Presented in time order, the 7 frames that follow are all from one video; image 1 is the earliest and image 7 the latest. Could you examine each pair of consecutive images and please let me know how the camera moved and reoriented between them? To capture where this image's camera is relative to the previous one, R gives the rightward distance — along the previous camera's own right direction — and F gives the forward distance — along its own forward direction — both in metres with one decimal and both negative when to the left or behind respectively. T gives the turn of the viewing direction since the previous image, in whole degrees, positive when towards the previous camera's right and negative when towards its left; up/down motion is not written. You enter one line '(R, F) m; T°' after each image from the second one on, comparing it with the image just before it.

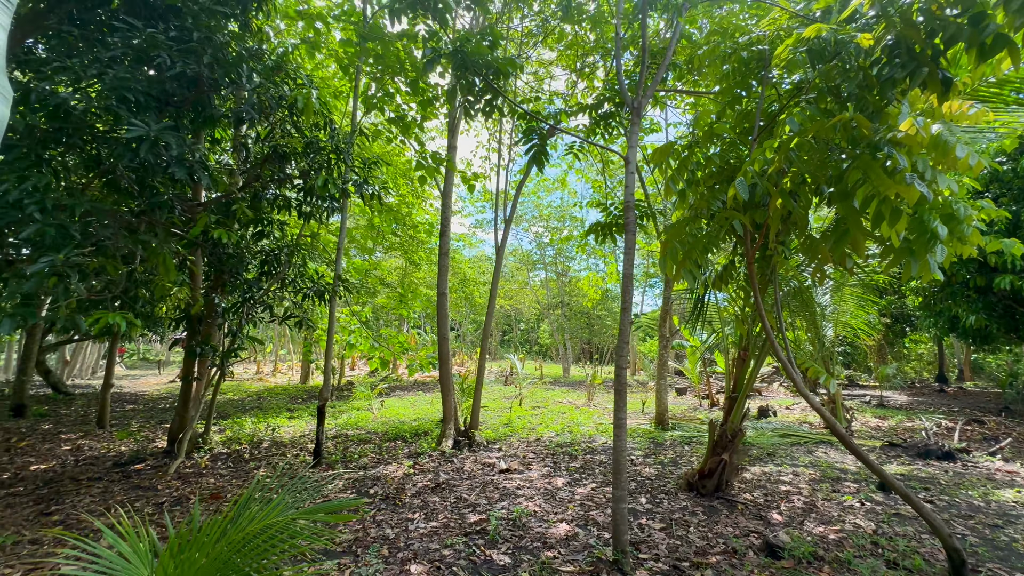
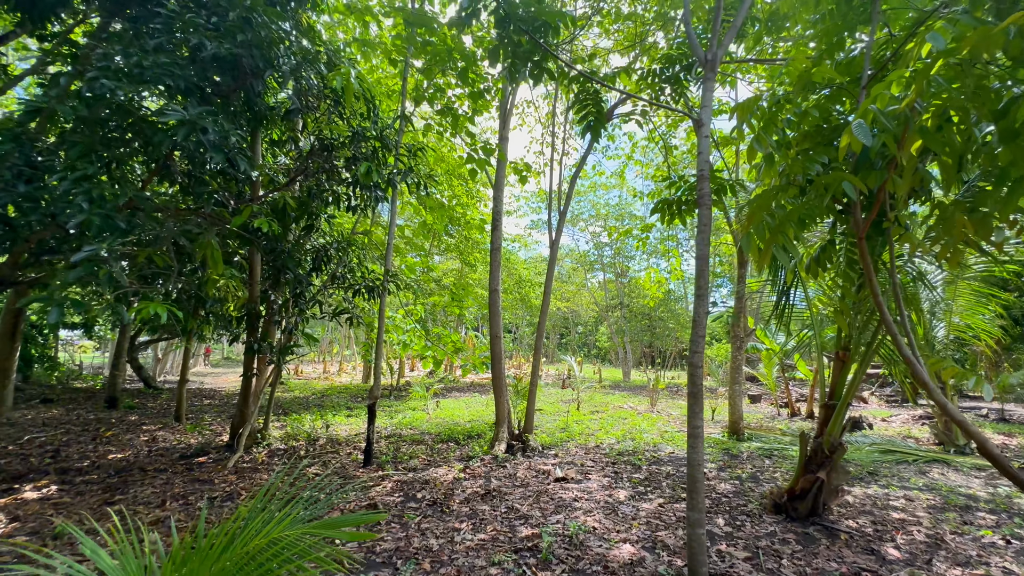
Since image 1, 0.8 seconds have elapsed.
(0.0, +0.3) m; -7°
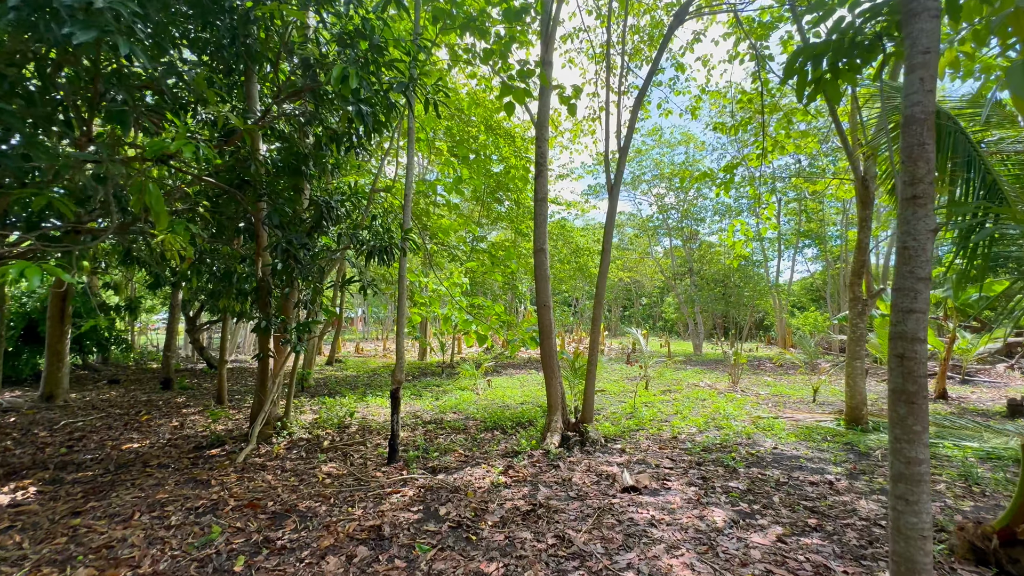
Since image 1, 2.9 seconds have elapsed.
(+0.1, +0.9) m; -8°
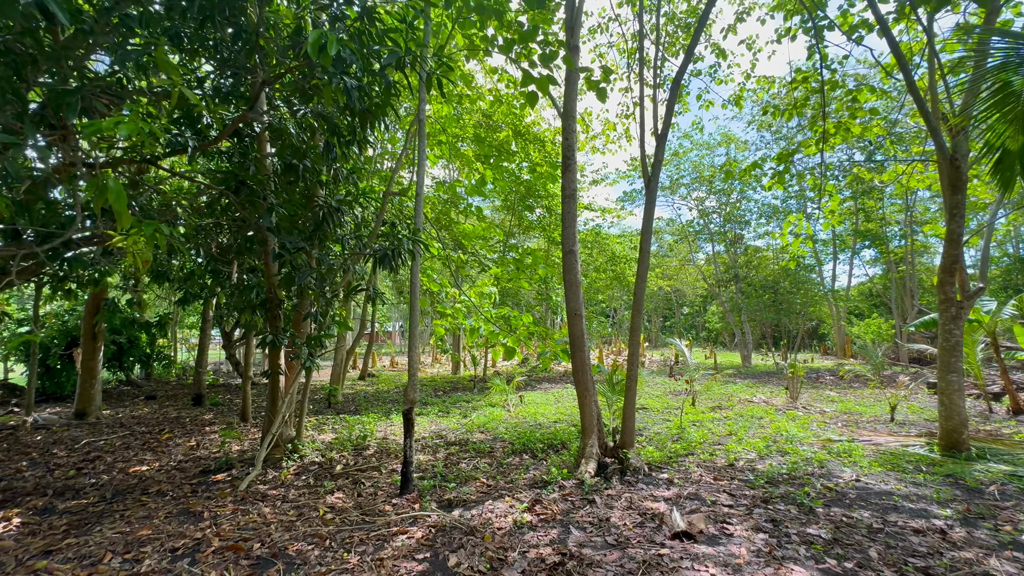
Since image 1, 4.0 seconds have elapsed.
(+0.1, +0.4) m; -5°
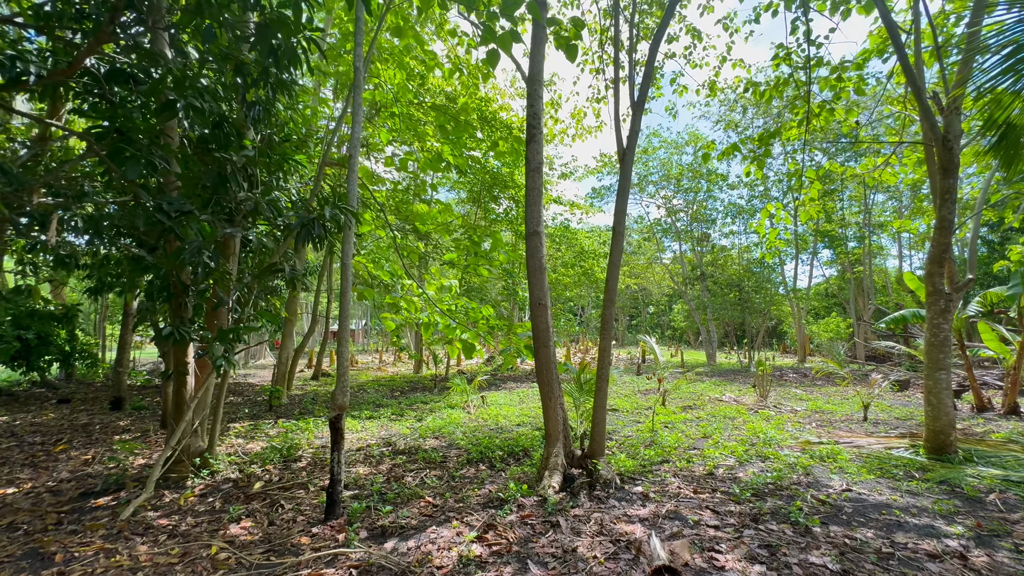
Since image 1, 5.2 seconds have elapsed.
(+0.1, +0.5) m; +4°
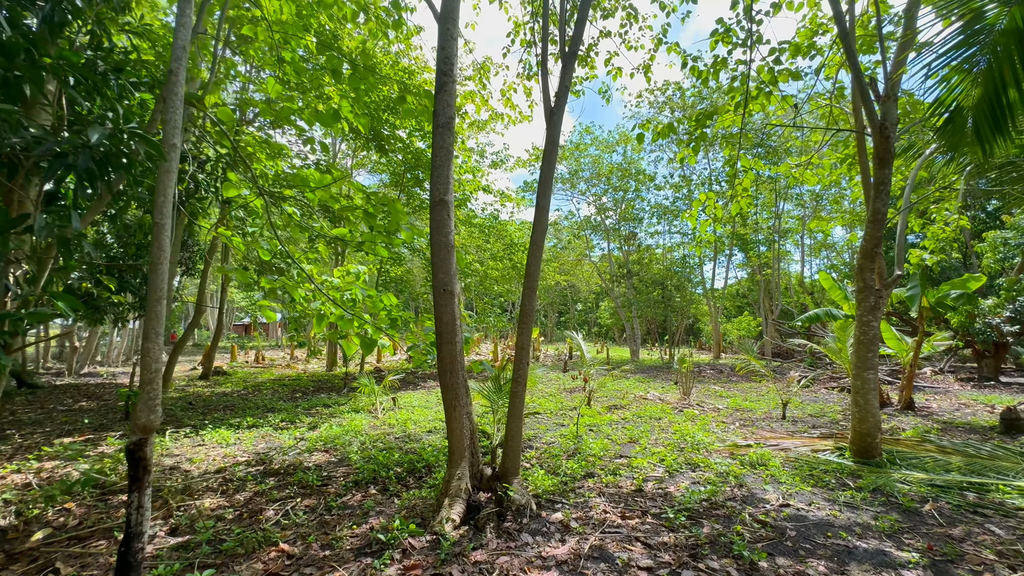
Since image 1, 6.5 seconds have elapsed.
(+0.2, +0.6) m; +9°
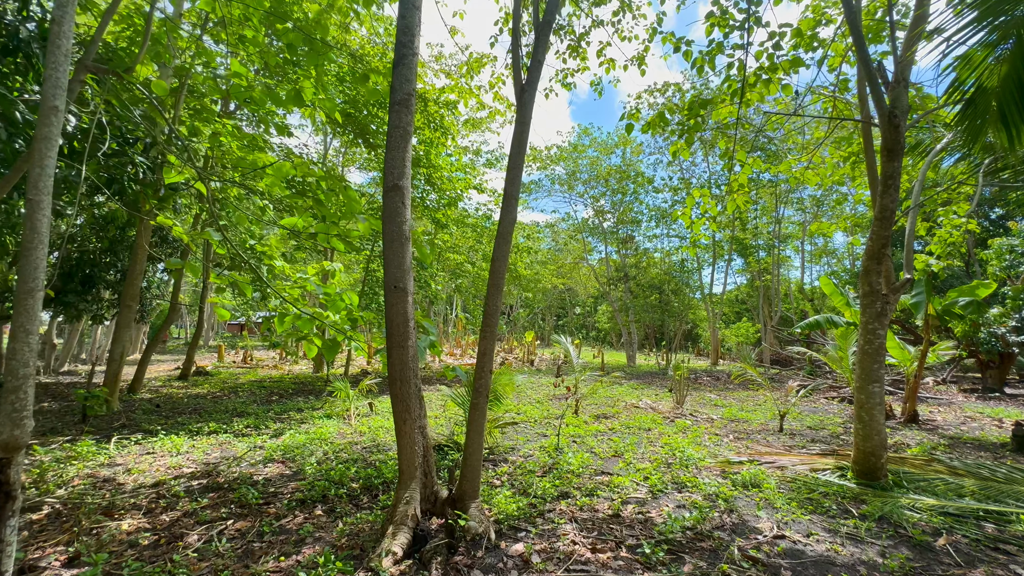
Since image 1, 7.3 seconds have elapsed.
(+0.2, +0.3) m; 0°
